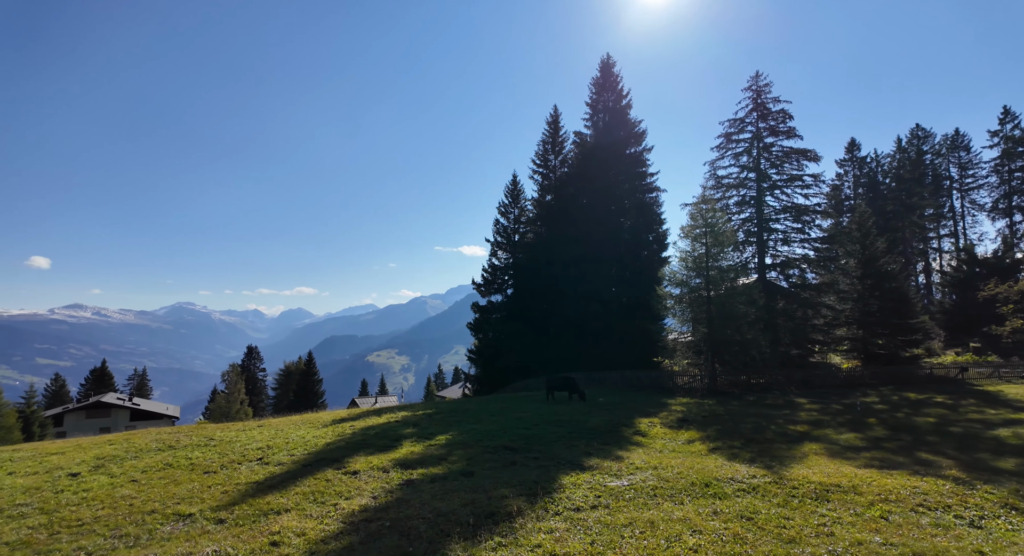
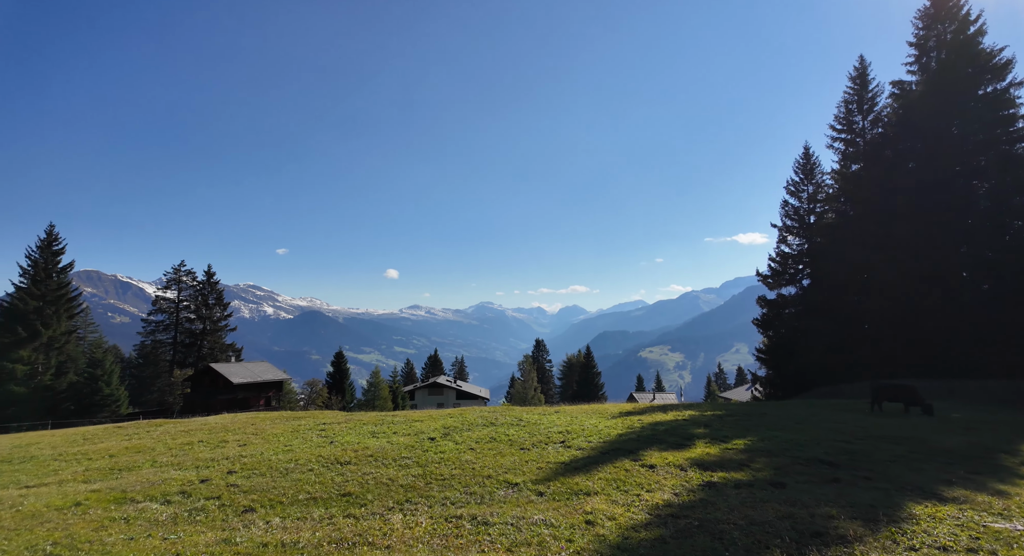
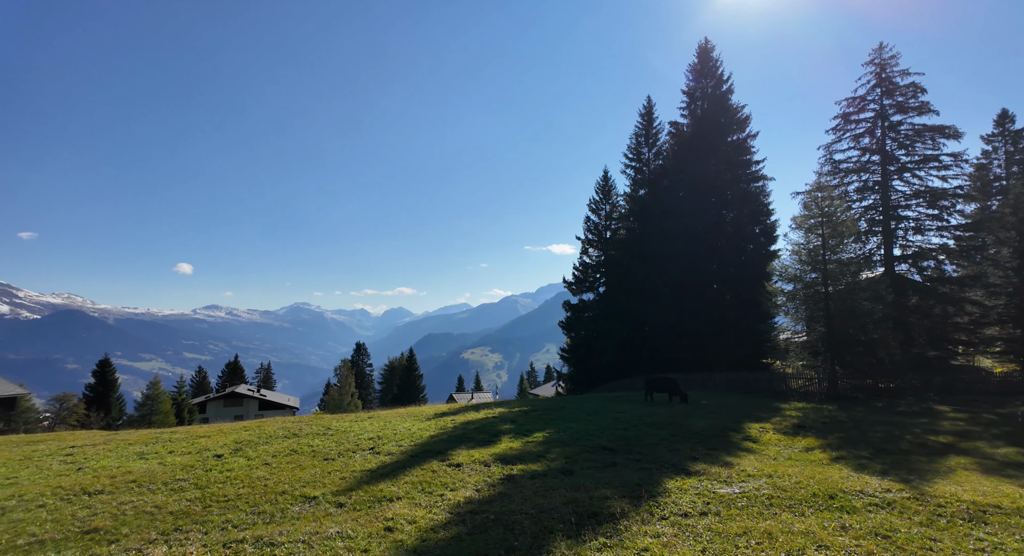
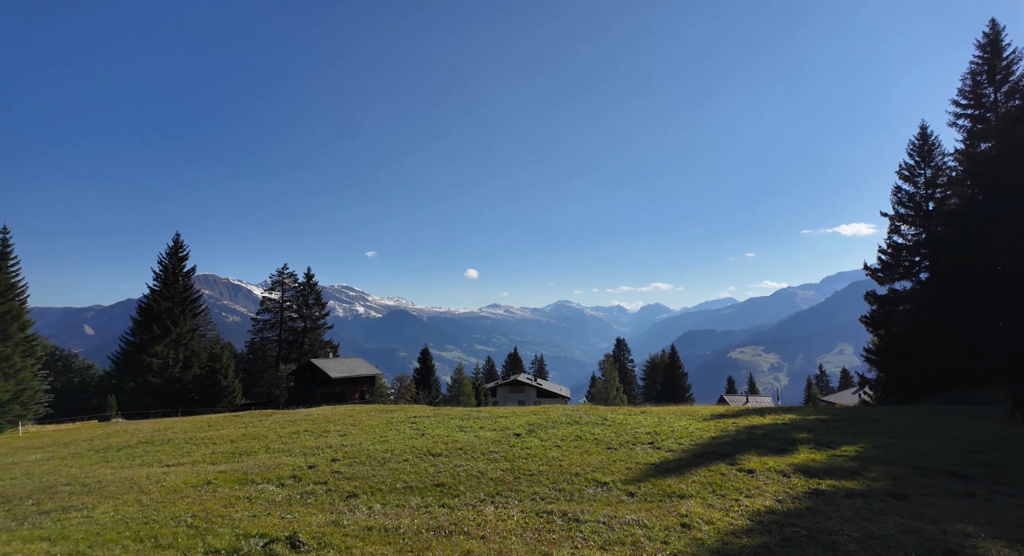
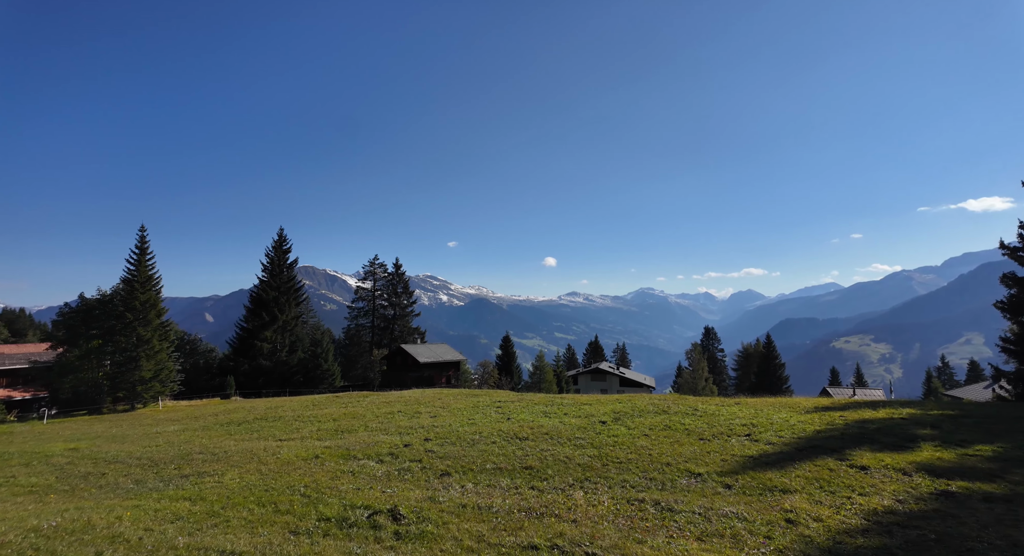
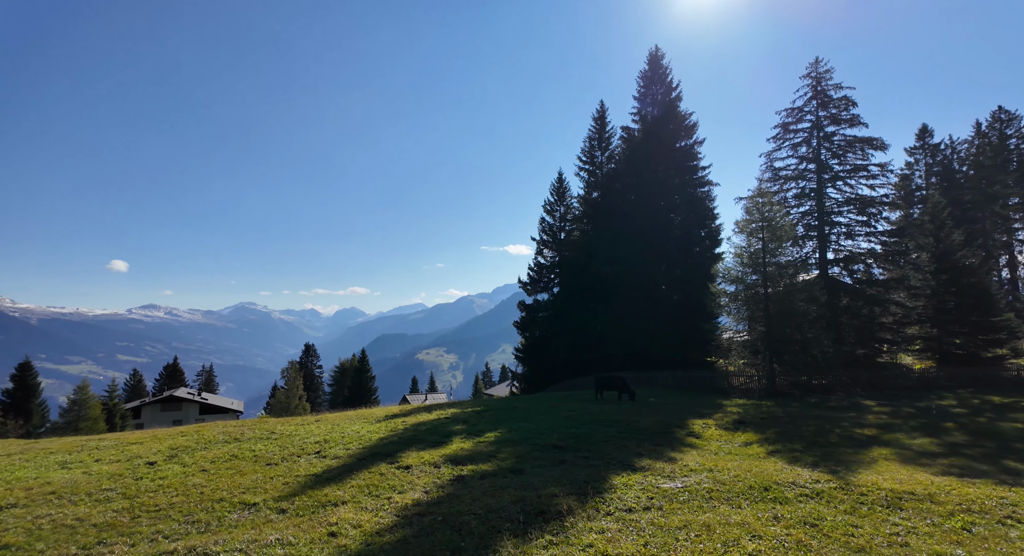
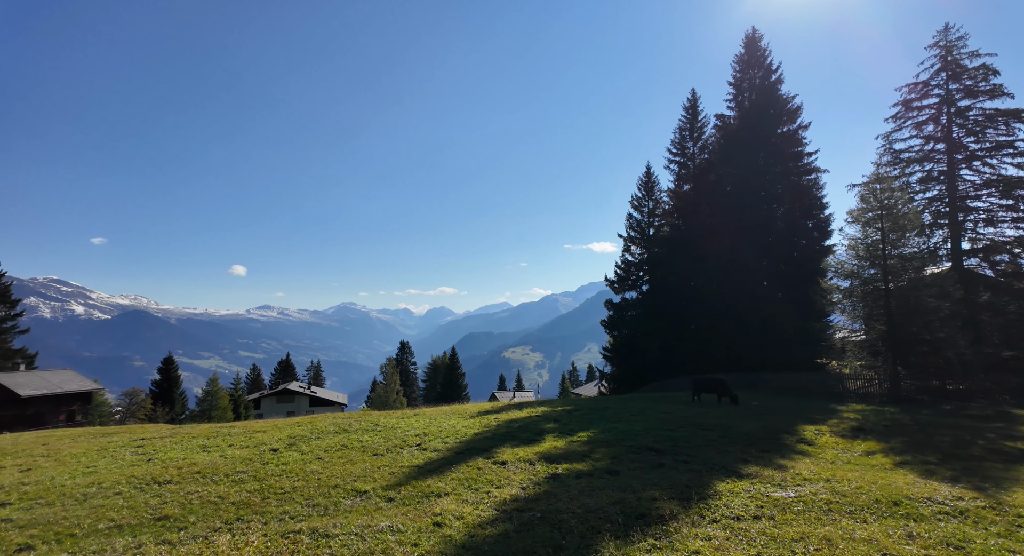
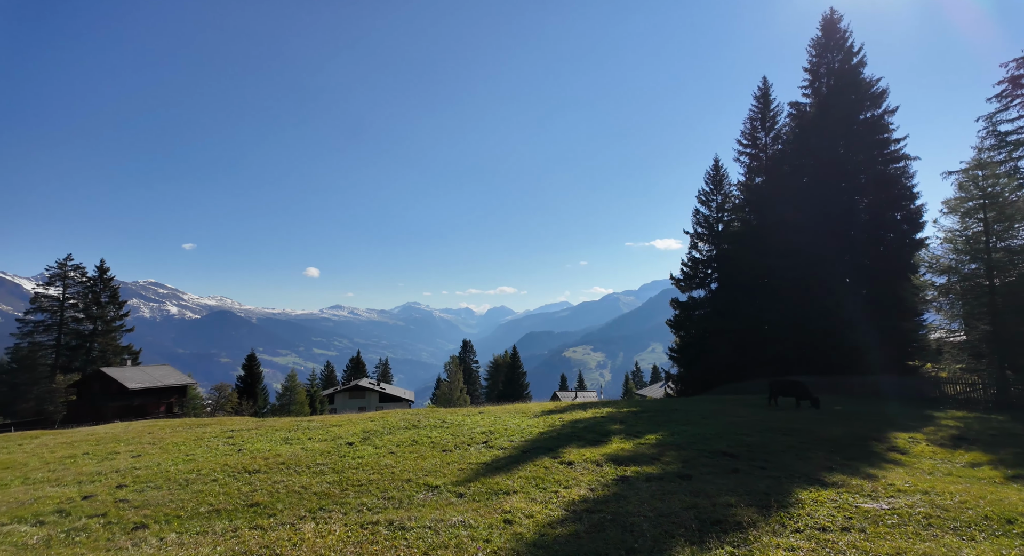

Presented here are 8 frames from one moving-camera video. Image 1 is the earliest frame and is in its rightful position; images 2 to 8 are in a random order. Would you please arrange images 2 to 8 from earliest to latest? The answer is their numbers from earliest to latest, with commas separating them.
6, 3, 7, 8, 2, 4, 5
